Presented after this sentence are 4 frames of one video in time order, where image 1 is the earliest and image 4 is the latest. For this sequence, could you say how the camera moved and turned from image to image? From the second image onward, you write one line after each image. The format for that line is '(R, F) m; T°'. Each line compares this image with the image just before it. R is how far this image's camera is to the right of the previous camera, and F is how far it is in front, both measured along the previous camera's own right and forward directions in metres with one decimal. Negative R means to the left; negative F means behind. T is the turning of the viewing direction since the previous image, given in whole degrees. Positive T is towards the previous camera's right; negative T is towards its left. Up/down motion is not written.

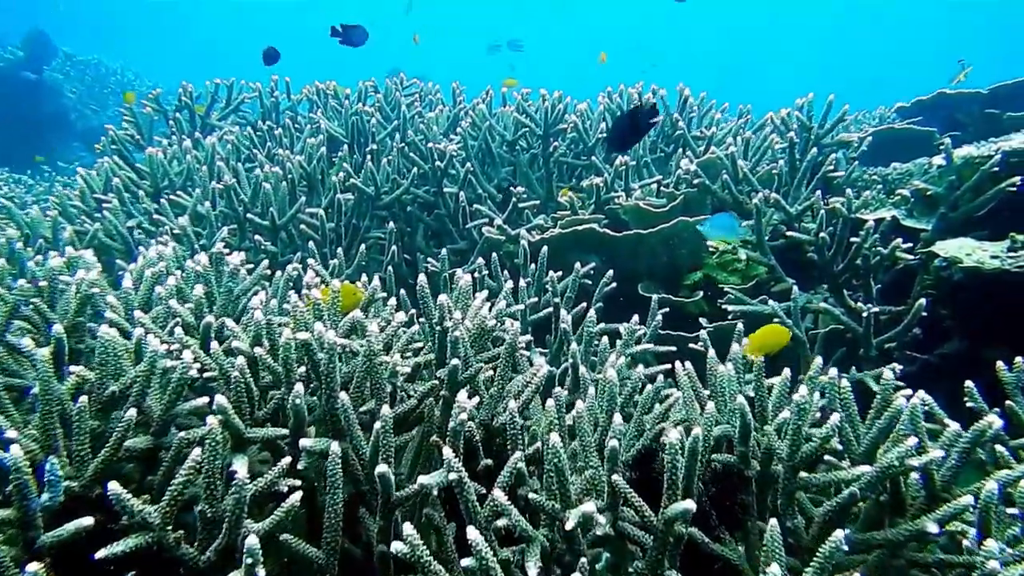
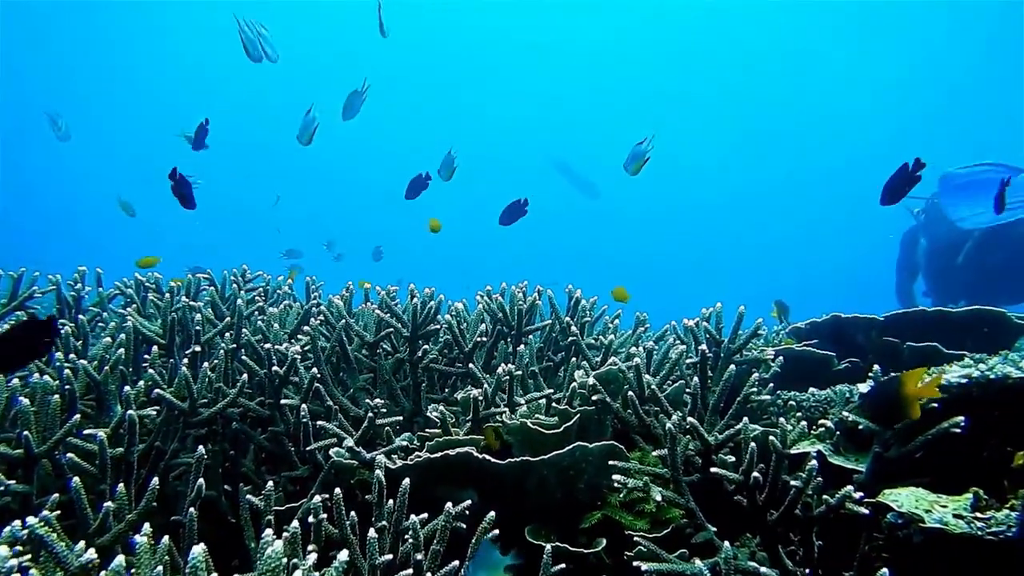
(+0.1, +0.8) m; +9°
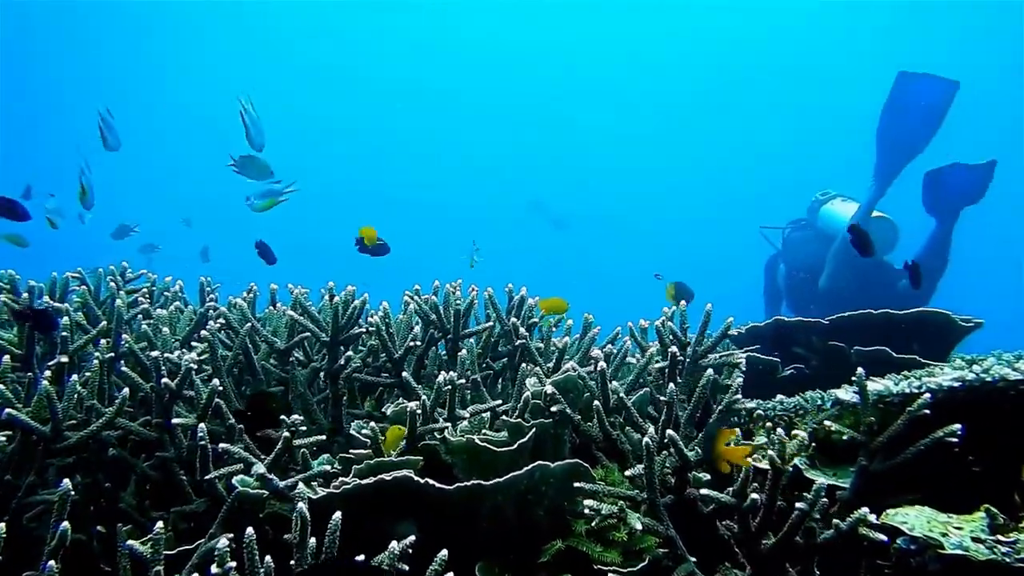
(-0.2, +0.5) m; +8°
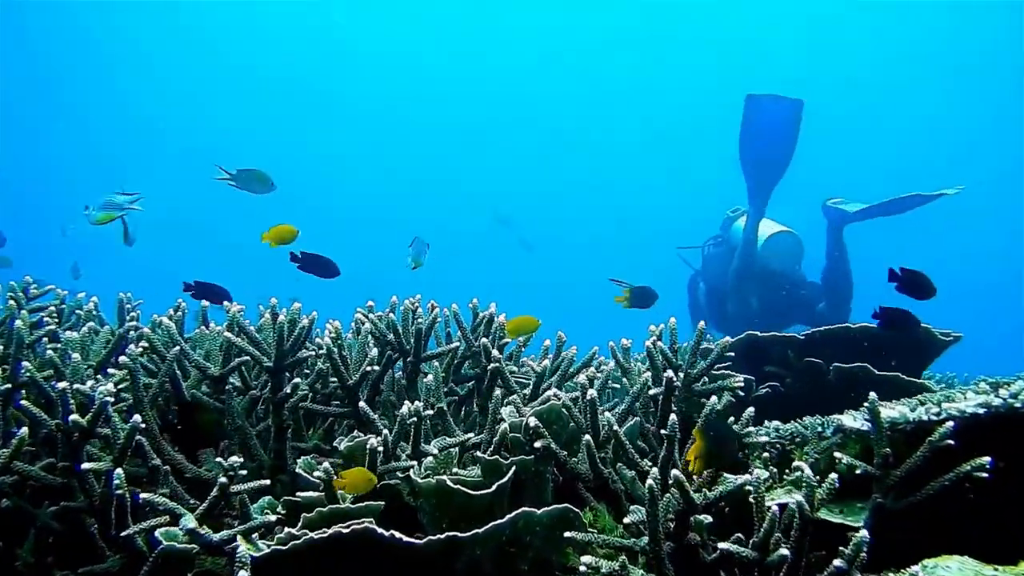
(-0.1, +0.4) m; +5°
